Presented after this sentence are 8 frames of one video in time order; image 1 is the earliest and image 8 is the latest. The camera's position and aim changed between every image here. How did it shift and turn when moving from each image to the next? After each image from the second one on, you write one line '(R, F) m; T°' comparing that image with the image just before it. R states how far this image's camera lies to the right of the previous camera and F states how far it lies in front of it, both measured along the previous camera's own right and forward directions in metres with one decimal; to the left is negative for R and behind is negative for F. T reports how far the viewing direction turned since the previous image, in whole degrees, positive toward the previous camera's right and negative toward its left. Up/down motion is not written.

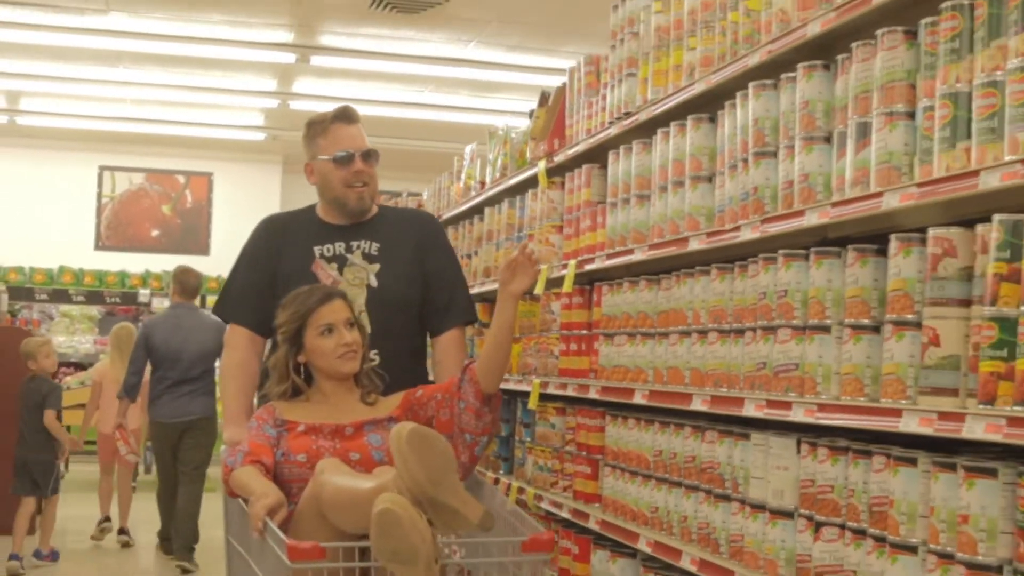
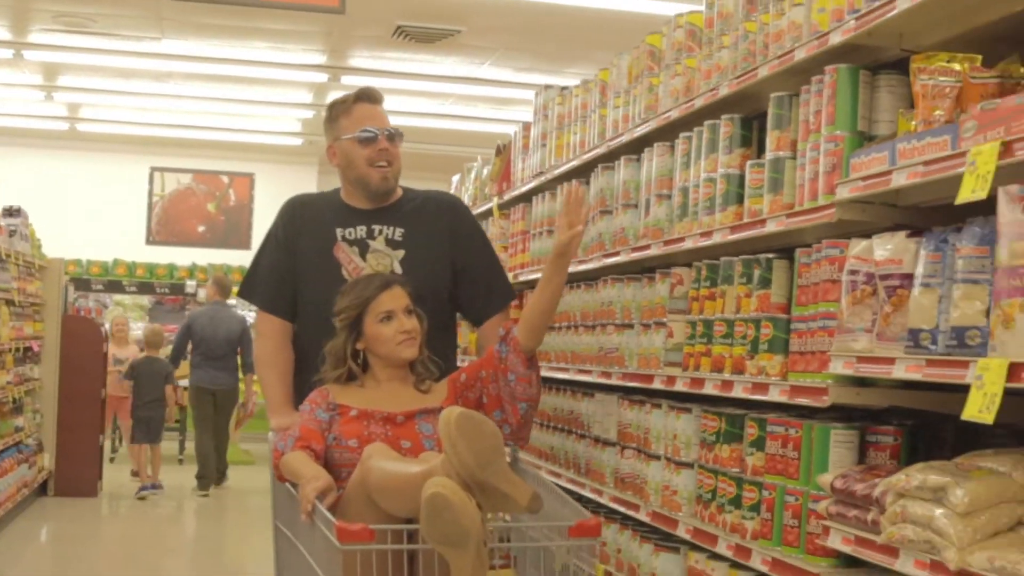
(-0.3, -1.5) m; 0°
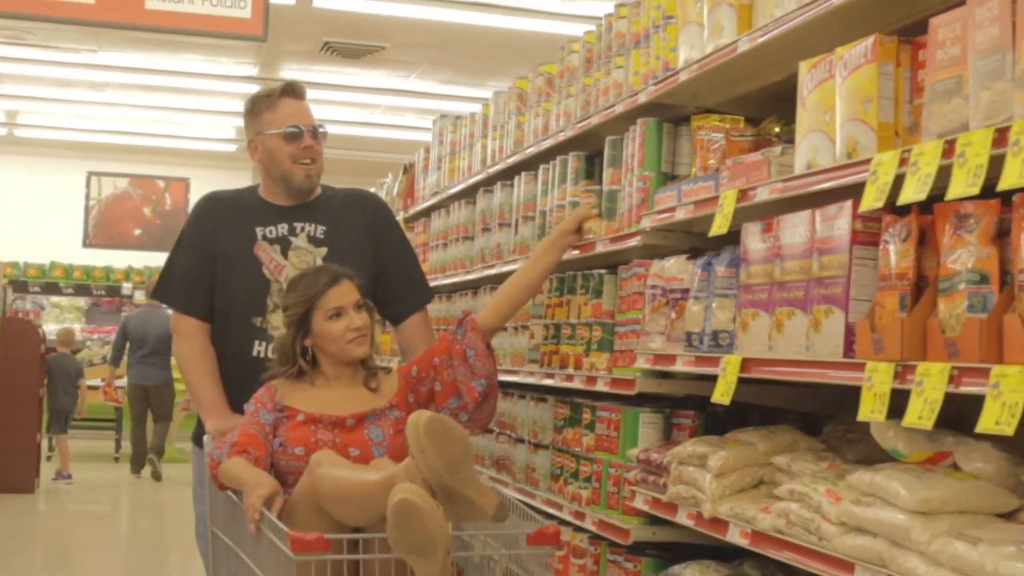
(+0.1, -0.6) m; +2°
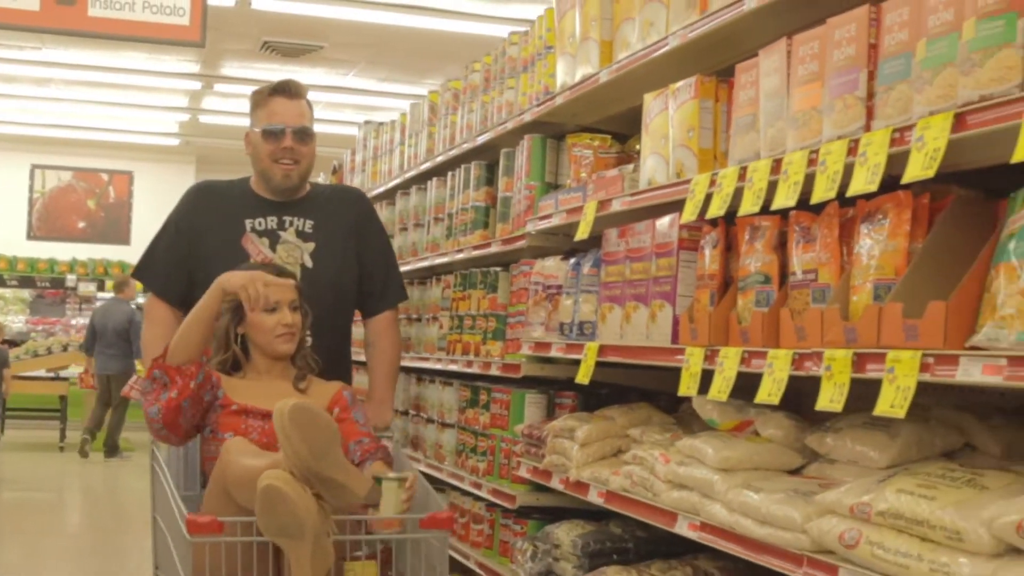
(+0.1, -0.4) m; +2°
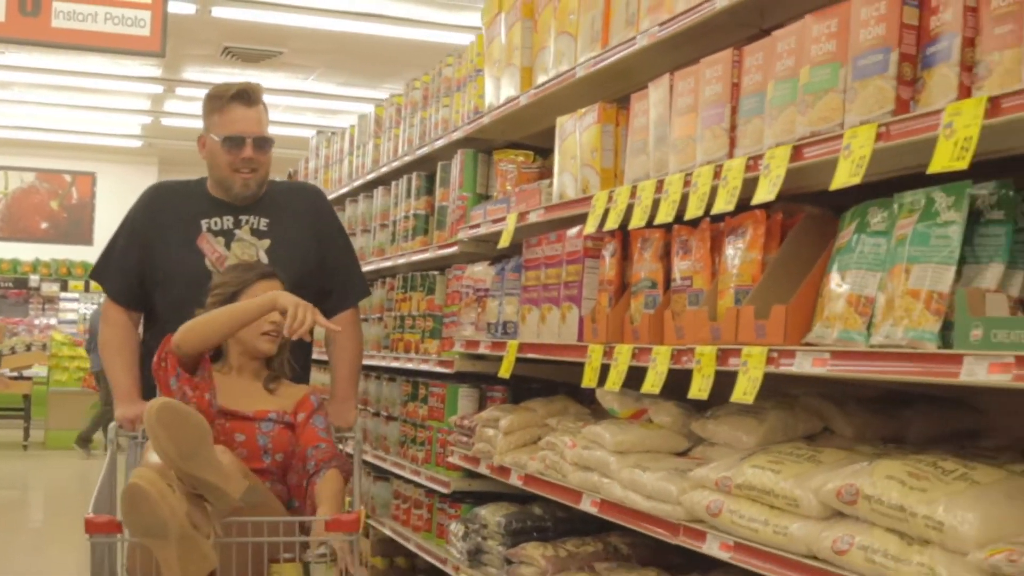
(+0.1, -0.3) m; +1°
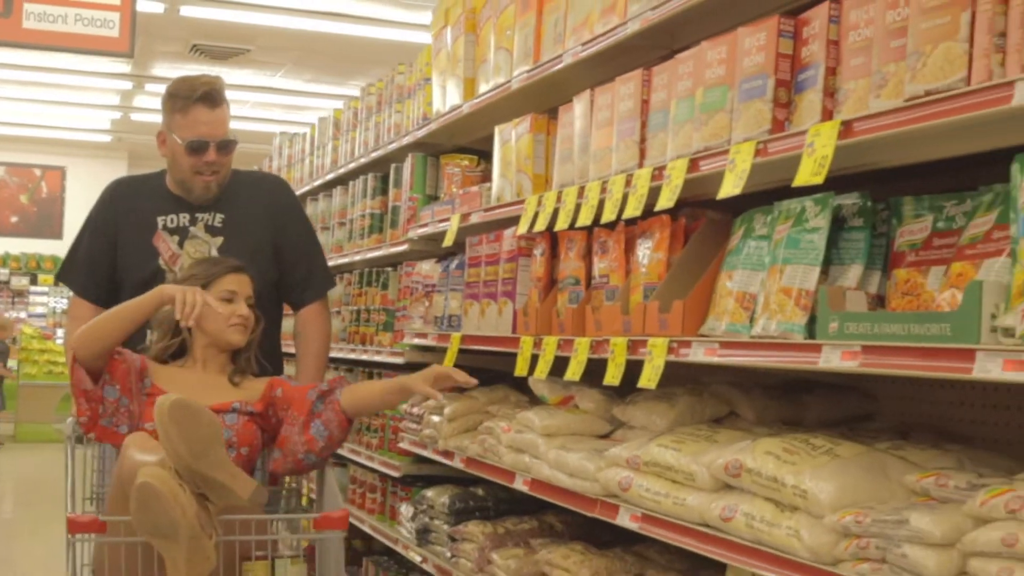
(+0.1, -0.3) m; +1°
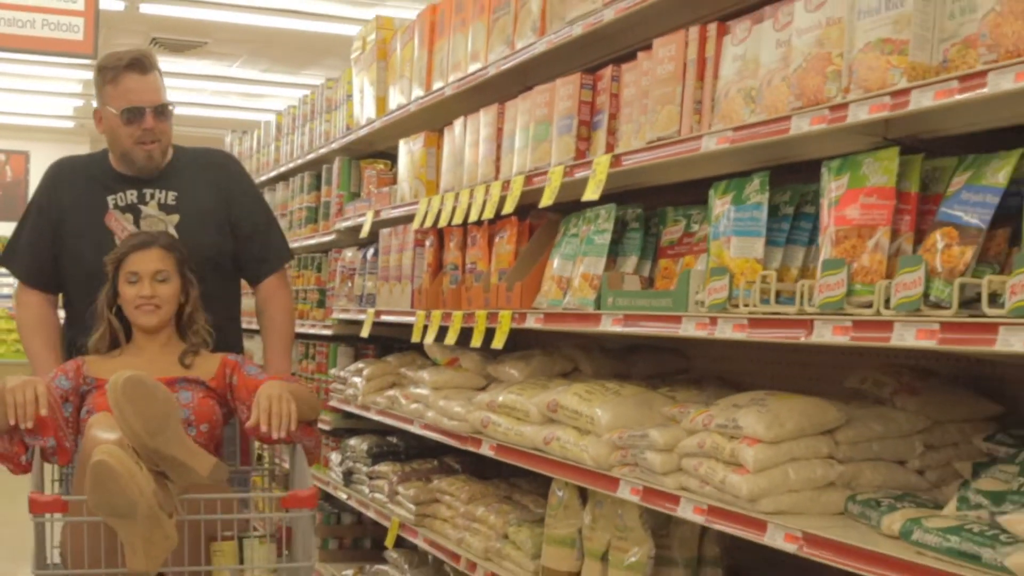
(+0.2, -0.8) m; +1°
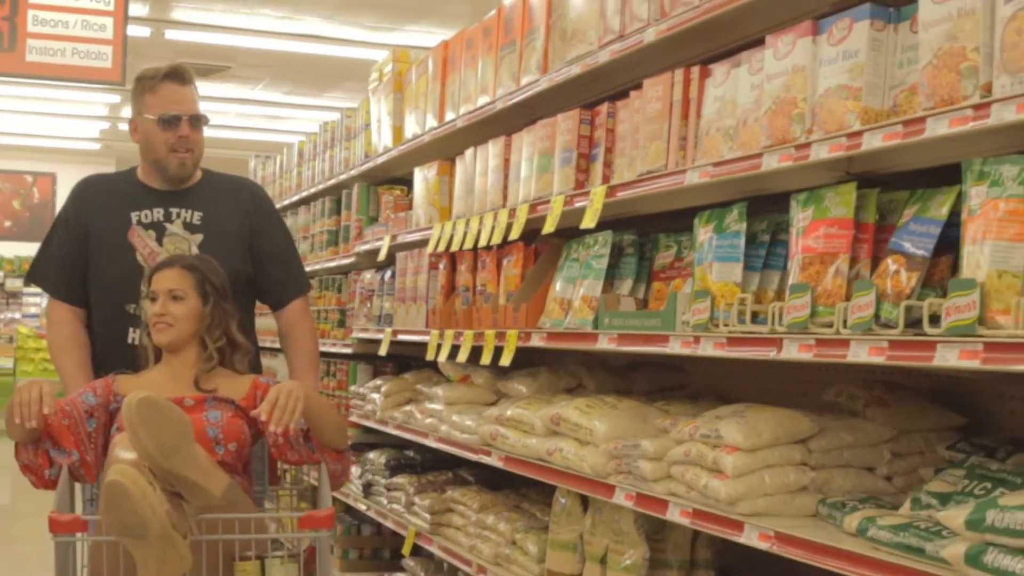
(0.0, -0.2) m; -1°
